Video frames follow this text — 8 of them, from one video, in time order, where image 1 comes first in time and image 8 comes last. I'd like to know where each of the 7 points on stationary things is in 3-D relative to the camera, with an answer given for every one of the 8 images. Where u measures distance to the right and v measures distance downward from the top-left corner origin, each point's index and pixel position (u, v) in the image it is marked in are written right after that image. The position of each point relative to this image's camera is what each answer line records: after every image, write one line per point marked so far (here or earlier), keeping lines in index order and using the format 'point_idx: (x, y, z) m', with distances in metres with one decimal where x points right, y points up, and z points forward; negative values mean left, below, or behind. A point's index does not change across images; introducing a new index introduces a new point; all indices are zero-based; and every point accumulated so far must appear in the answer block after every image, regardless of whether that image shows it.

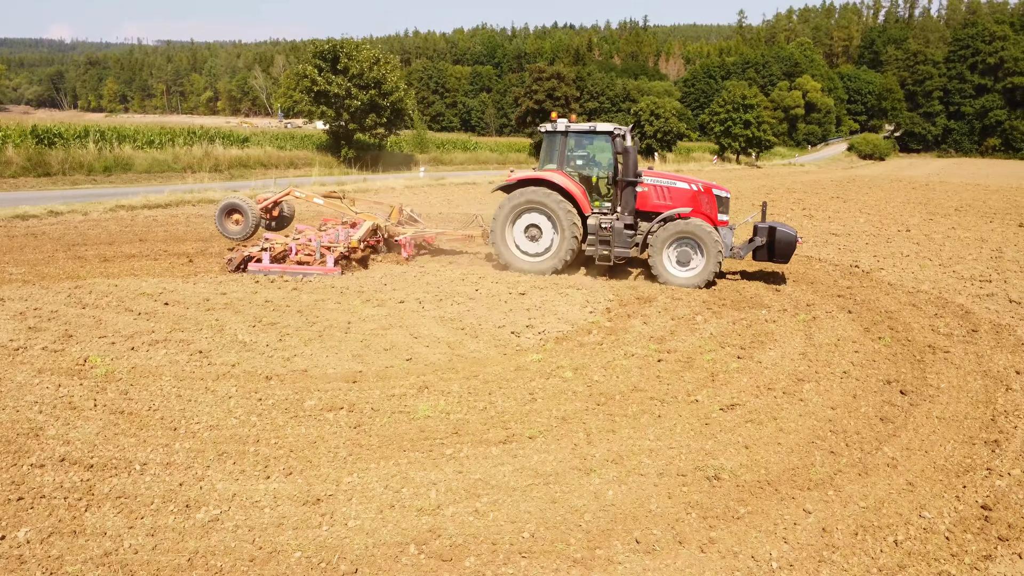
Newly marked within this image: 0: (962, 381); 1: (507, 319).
0: (+3.6, -0.8, +6.4) m
1: (-0.1, -0.3, +8.0) m
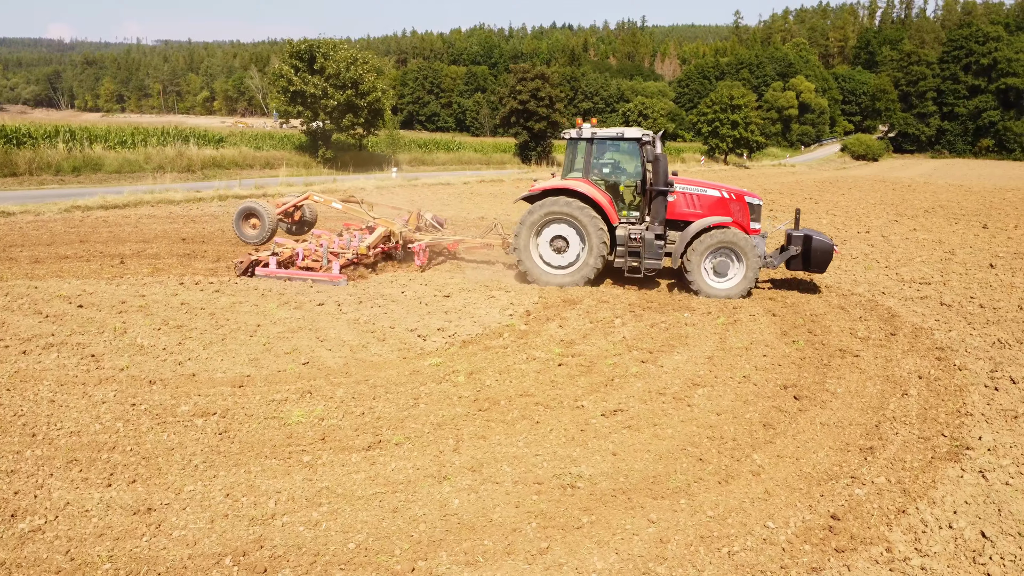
0: (+2.7, -0.8, +6.3) m
1: (-0.9, -0.3, +7.9) m
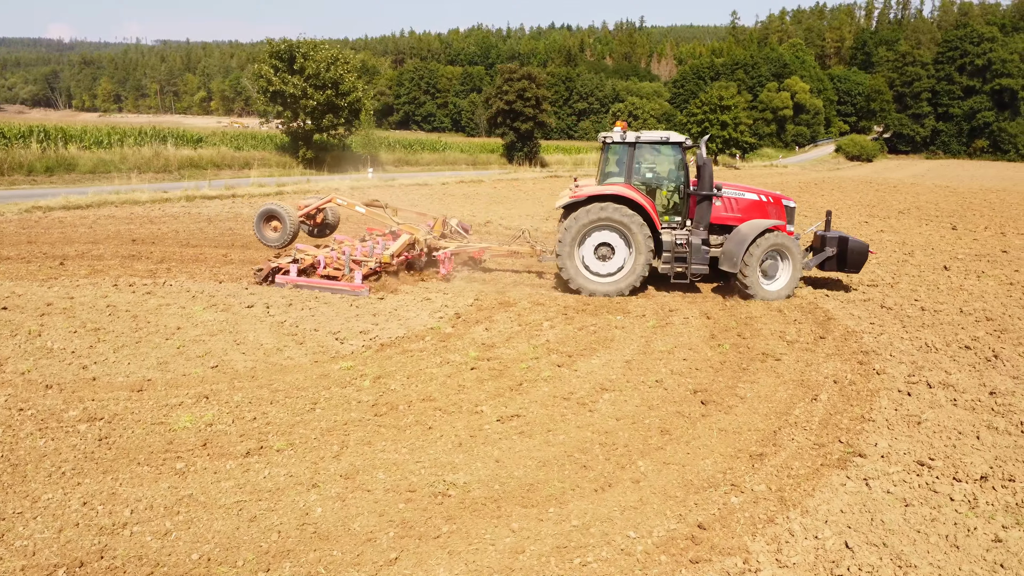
0: (+2.0, -0.8, +6.2) m
1: (-1.6, -0.4, +7.8) m
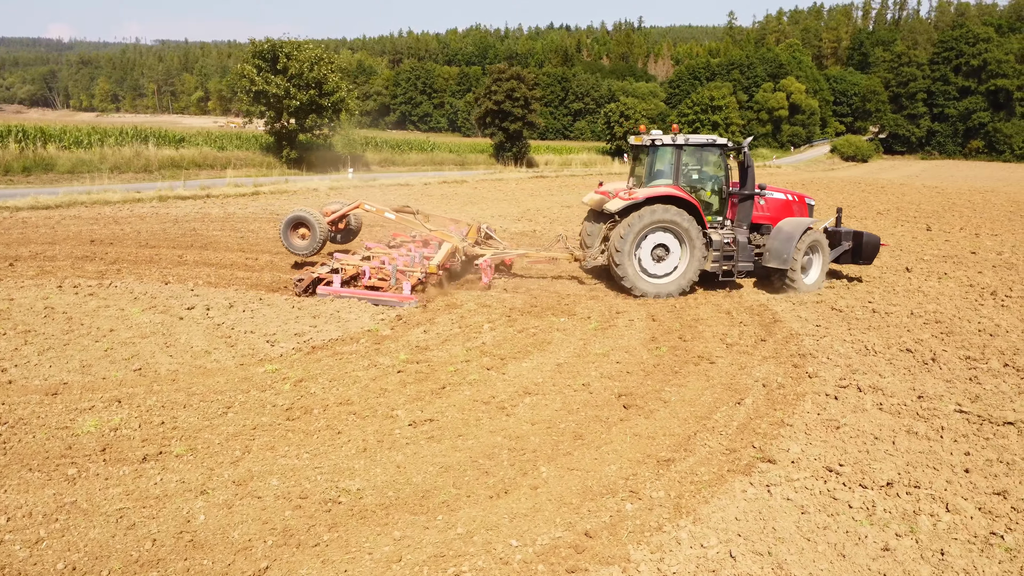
0: (+1.4, -0.8, +6.1) m
1: (-2.2, -0.4, +7.8) m
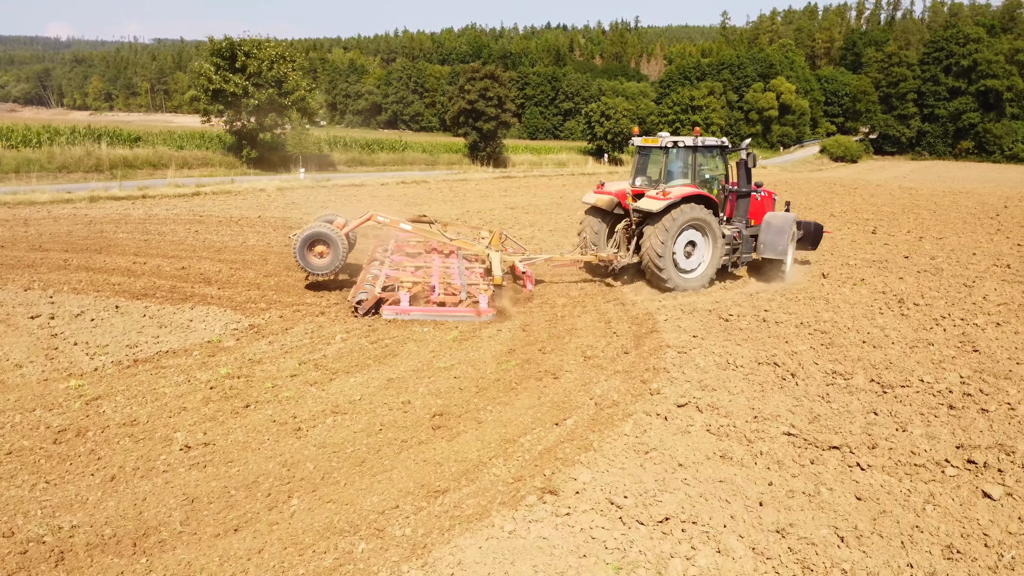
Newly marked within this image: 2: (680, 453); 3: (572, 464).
0: (0.0, -0.9, +5.7) m
1: (-3.6, -0.5, +7.3) m
2: (+1.1, -1.1, +5.1) m
3: (+0.4, -1.1, +4.9) m
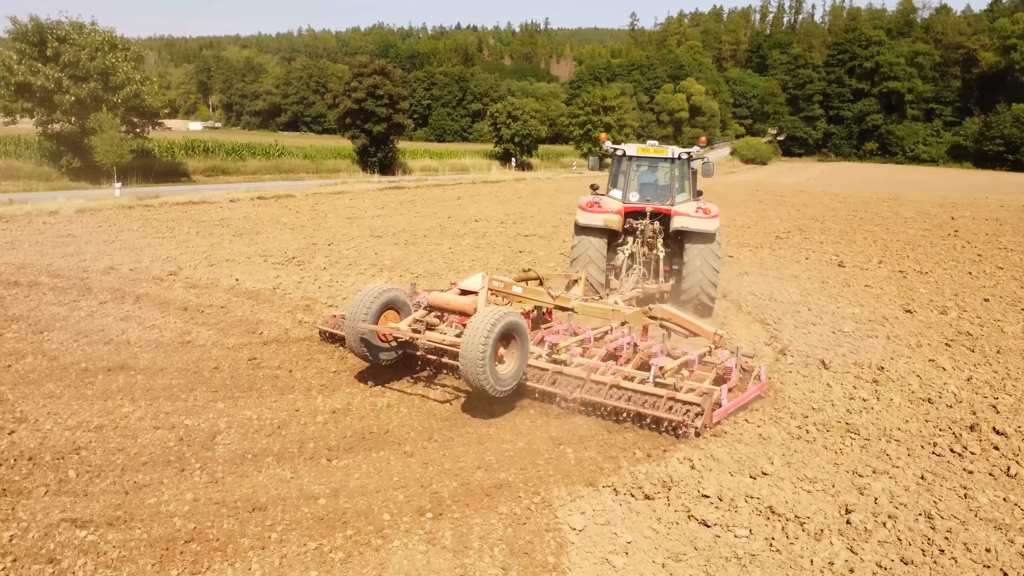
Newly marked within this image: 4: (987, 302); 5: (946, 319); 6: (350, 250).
0: (-0.9, -1.9, +1.1) m
1: (-4.8, -1.5, +2.3) m
2: (+0.2, -2.0, +0.6) m
3: (-0.5, -2.0, +0.3) m
4: (+6.5, -0.2, +10.9) m
5: (+5.3, -0.4, +9.7) m
6: (-2.8, +0.7, +13.6) m
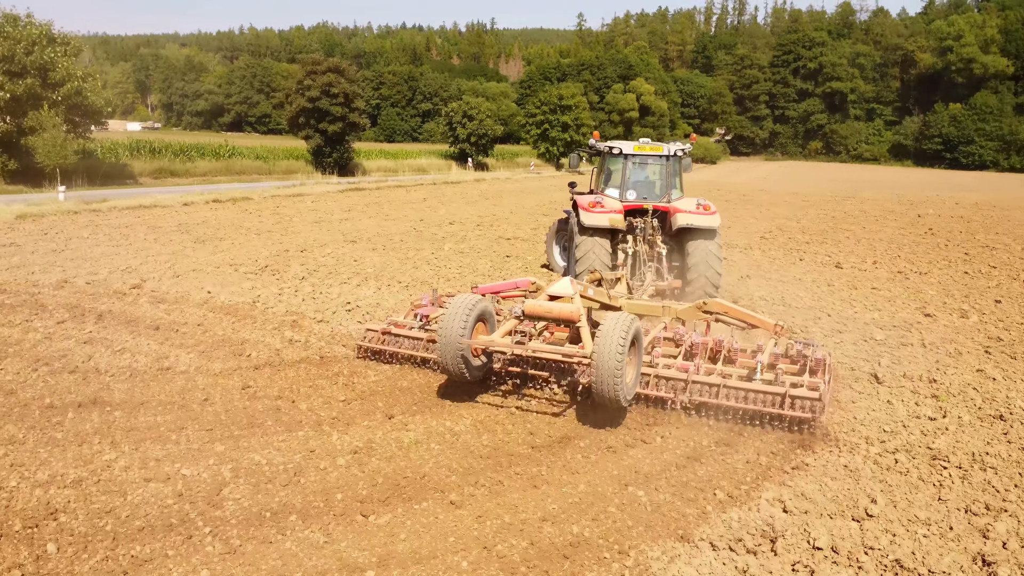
0: (-0.3, -2.0, +0.3) m
1: (-4.2, -1.7, +1.3) m
2: (+0.9, -2.1, -0.1) m
3: (+0.2, -2.1, -0.4) m
4: (+6.5, -0.2, +10.6) m
5: (+5.3, -0.4, +9.3) m
6: (-3.0, +0.5, +12.7) m
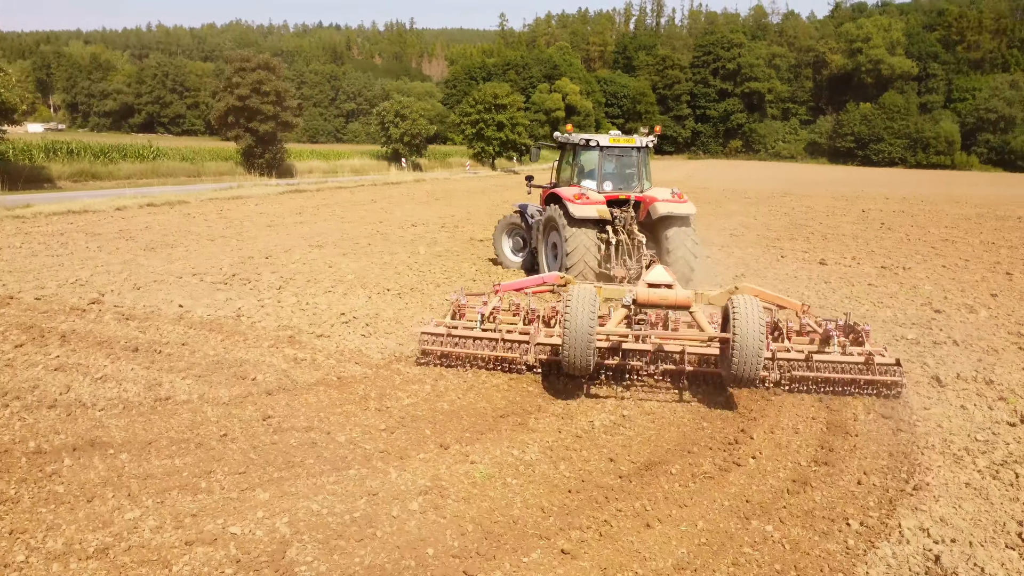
0: (+0.7, -2.0, -0.3) m
1: (-3.3, -1.8, +0.3) m
2: (+1.9, -2.1, -0.7) m
3: (+1.3, -2.2, -1.0) m
4: (+6.4, -0.1, +10.5) m
5: (+5.4, -0.3, +9.1) m
6: (-3.2, +0.4, +11.7) m
